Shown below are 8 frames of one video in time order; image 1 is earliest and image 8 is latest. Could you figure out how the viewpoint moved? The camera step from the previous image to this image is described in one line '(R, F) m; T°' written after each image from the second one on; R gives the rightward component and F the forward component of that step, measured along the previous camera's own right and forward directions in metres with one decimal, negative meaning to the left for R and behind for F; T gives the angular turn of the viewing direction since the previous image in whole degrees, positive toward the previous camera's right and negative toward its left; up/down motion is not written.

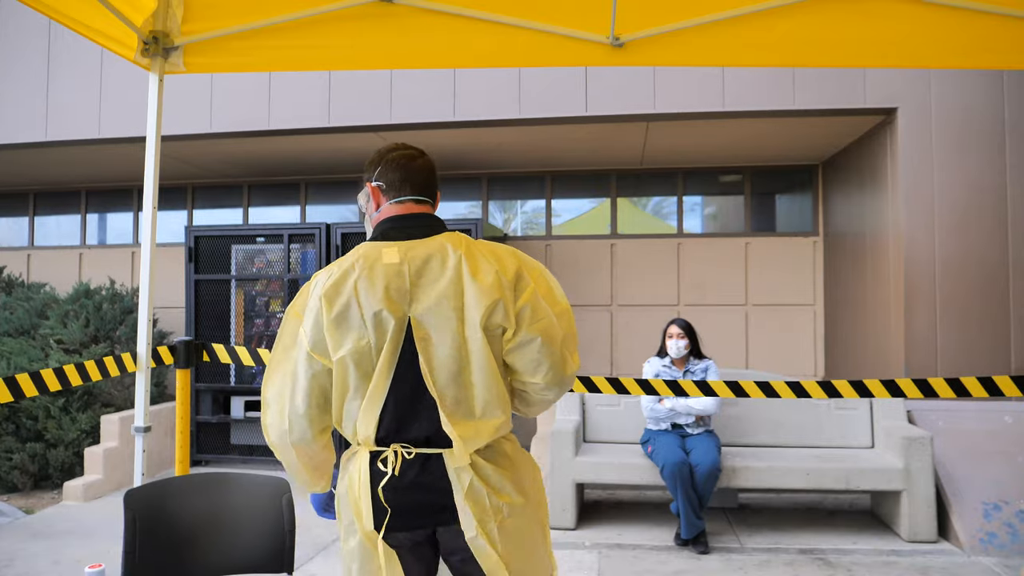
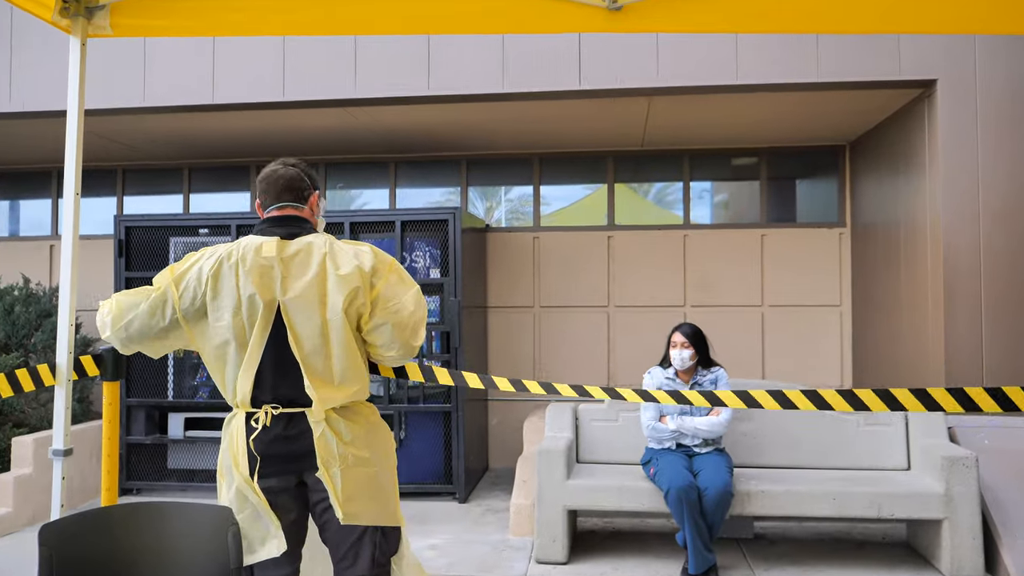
(0.0, +0.9) m; +1°
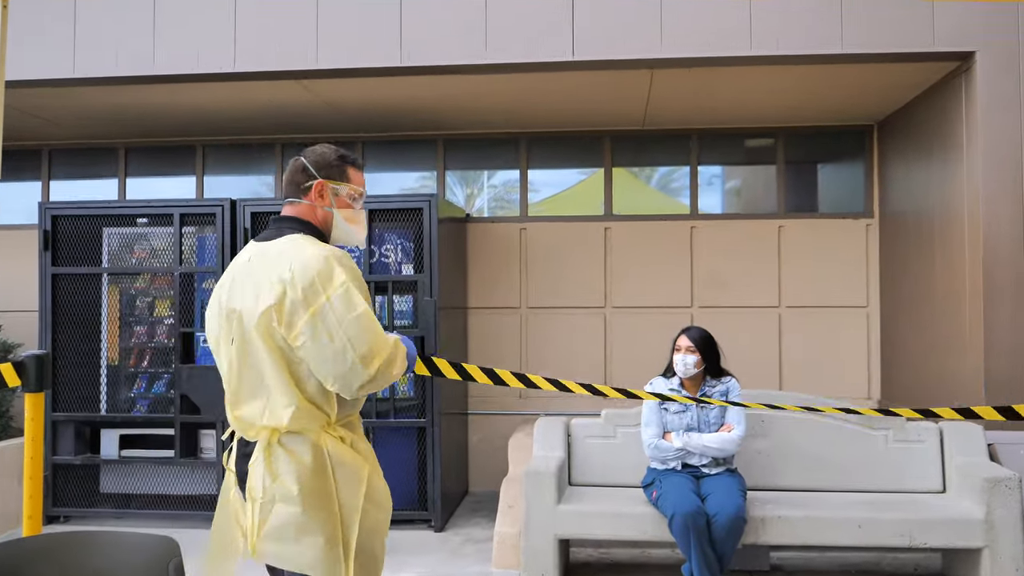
(0.0, +0.7) m; +1°
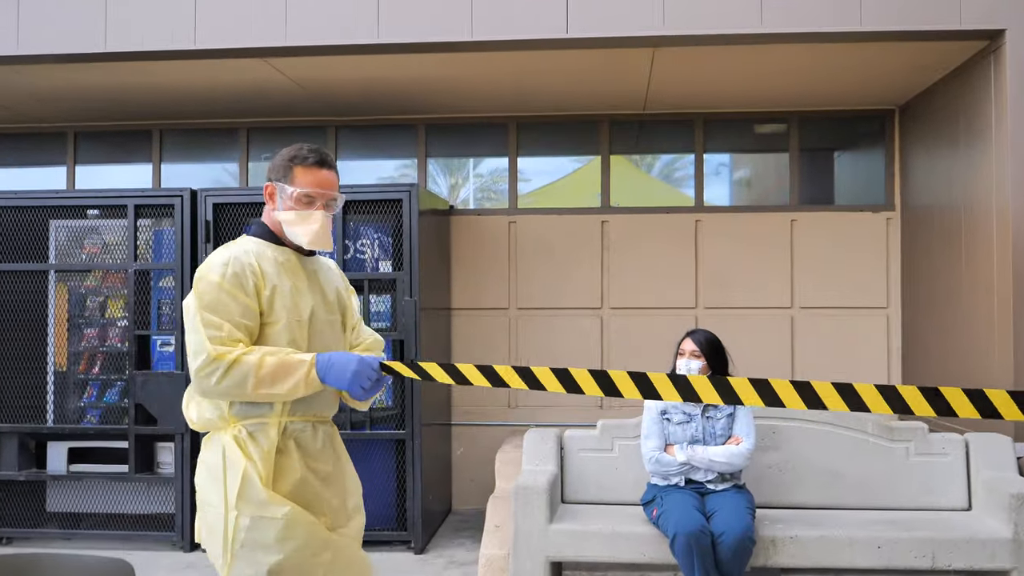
(0.0, +0.5) m; +1°
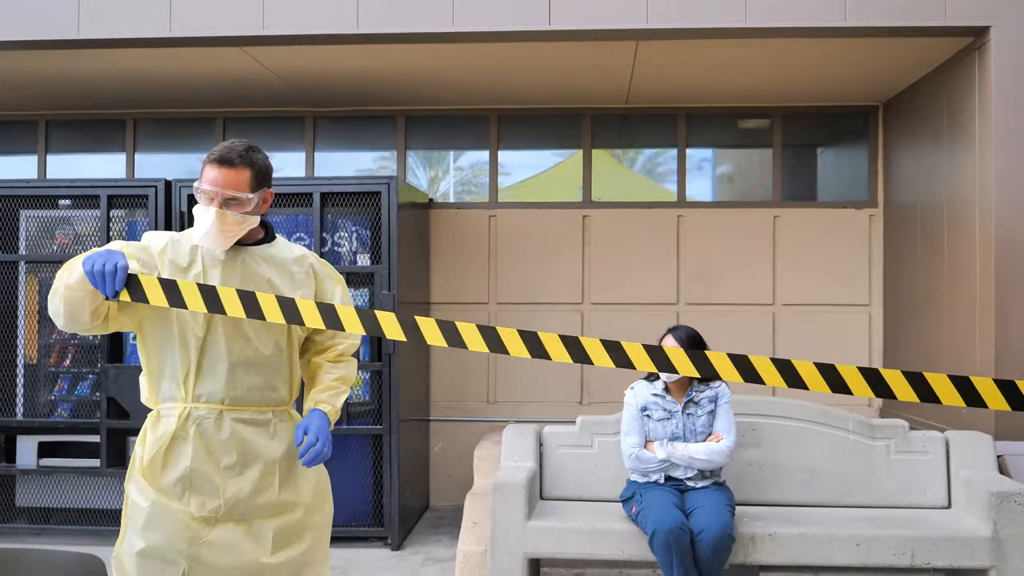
(0.0, +0.1) m; +1°
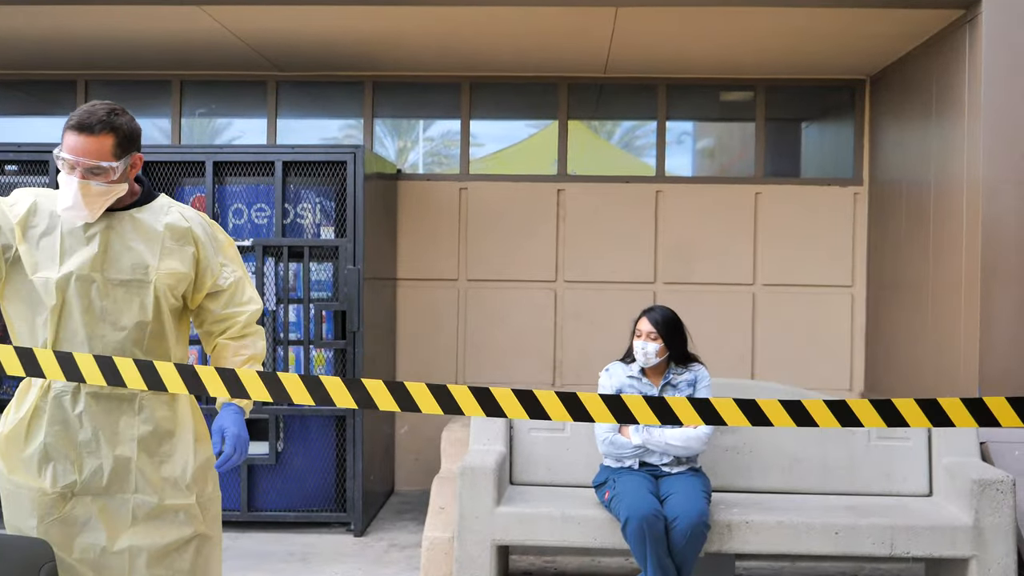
(+0.1, +0.2) m; +1°
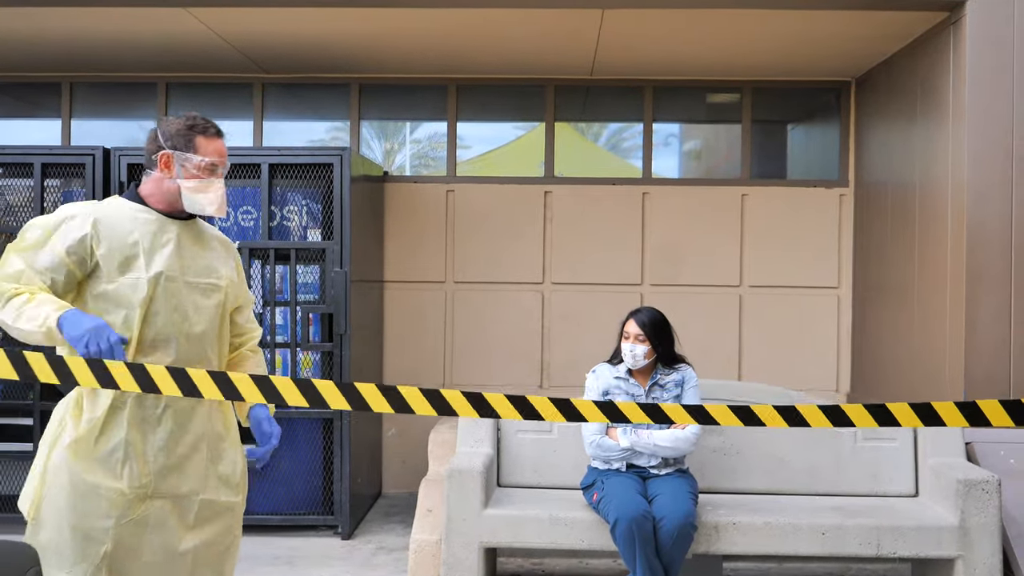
(0.0, 0.0) m; 0°
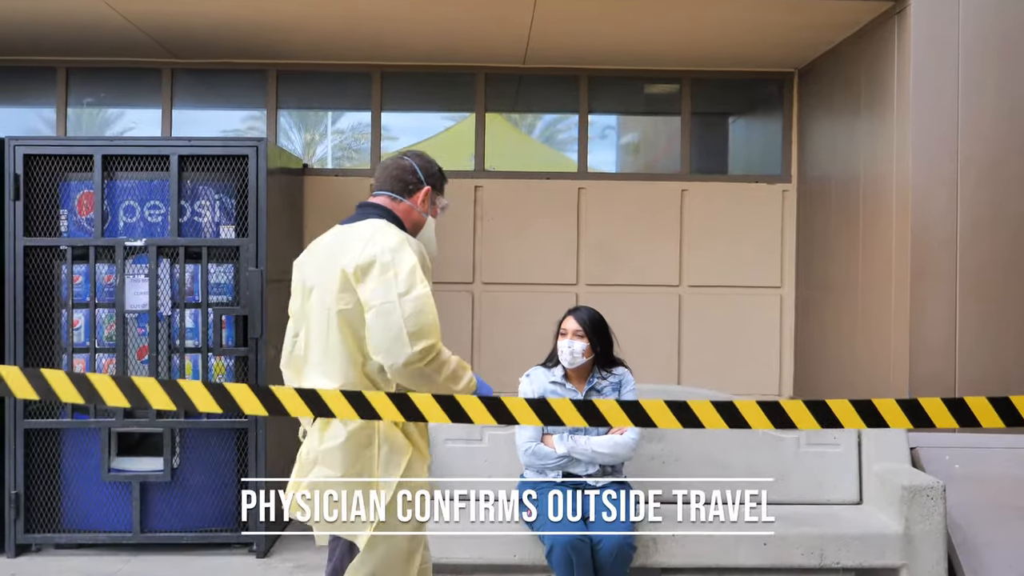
(+0.2, +0.2) m; +2°
